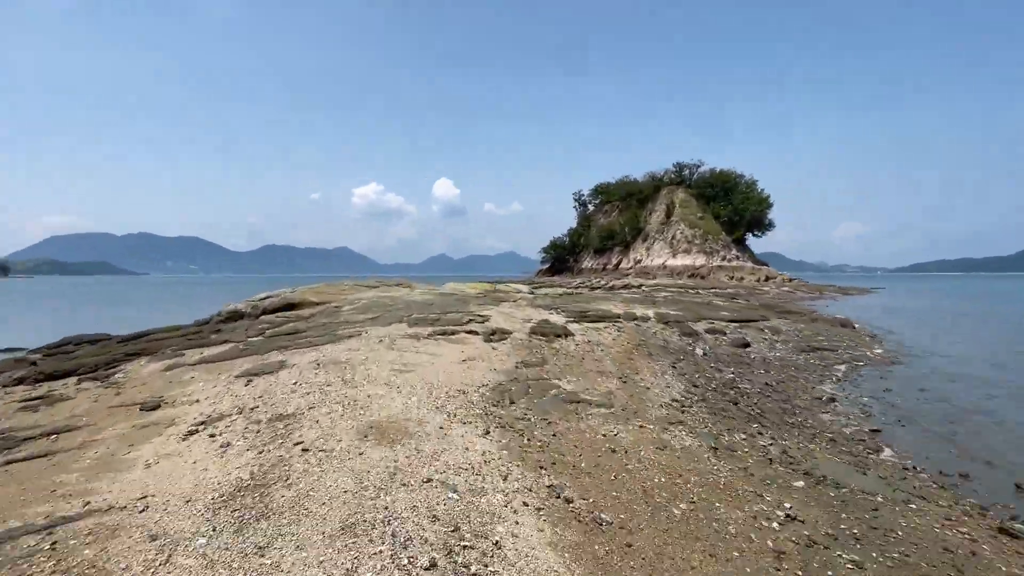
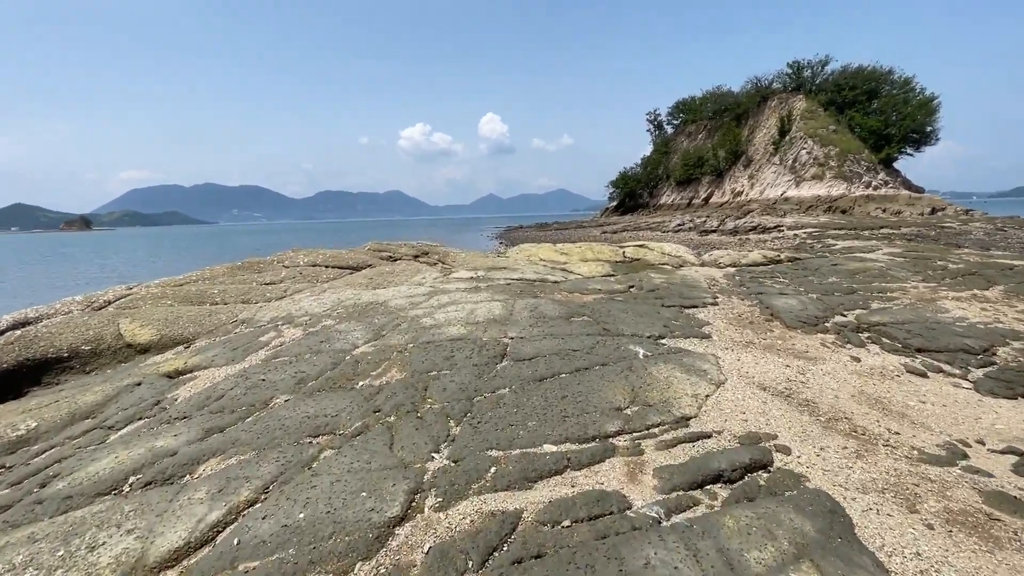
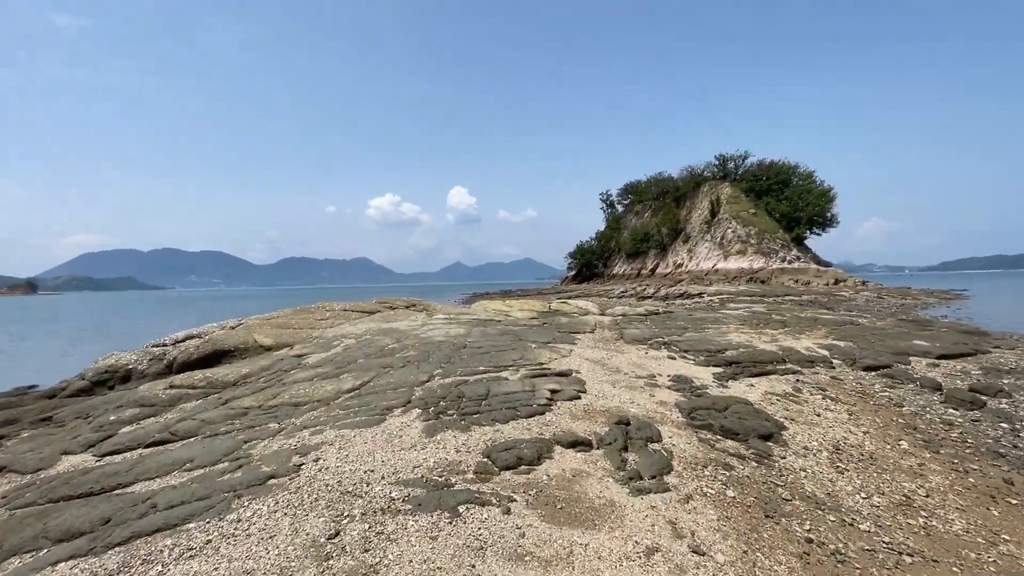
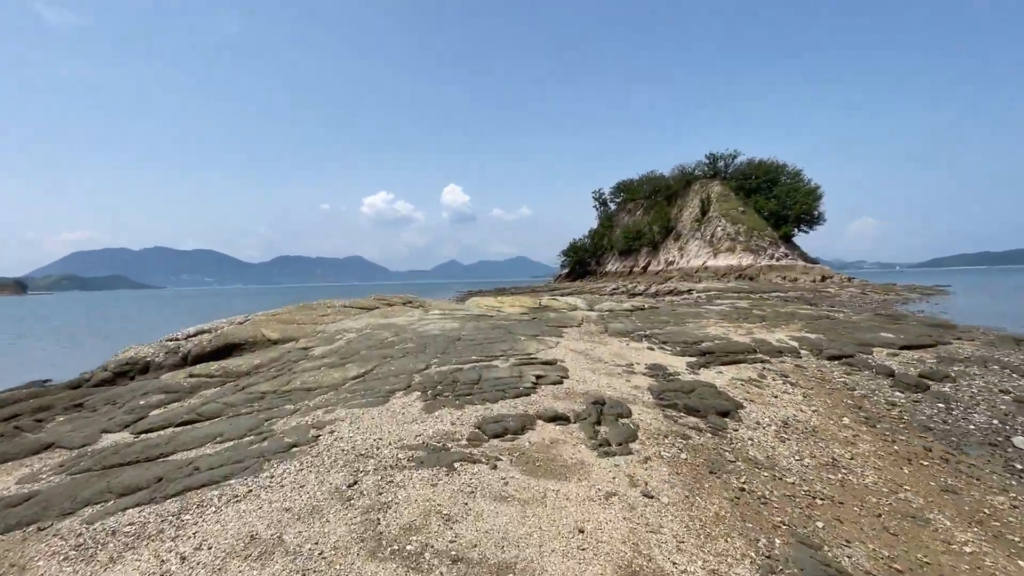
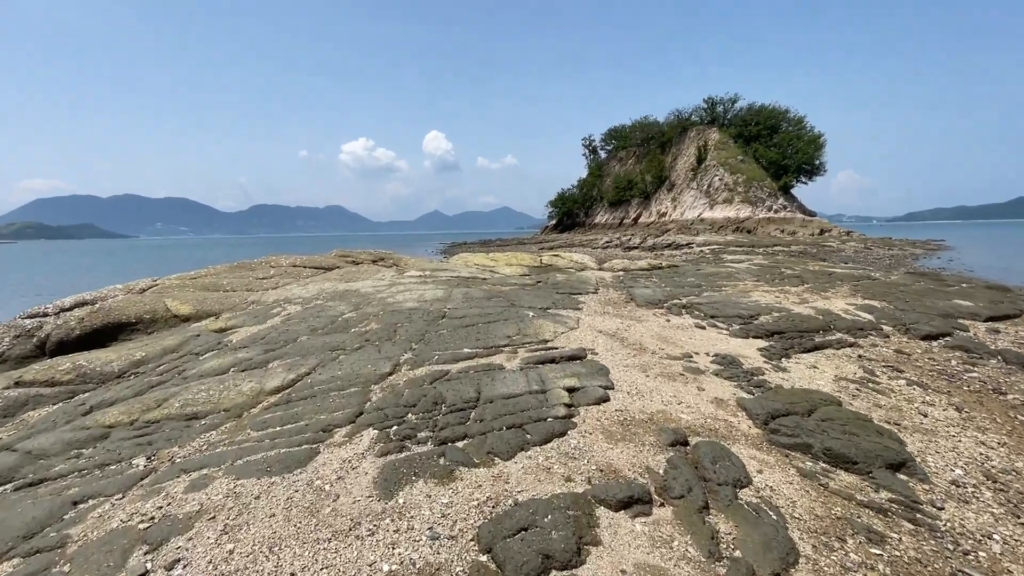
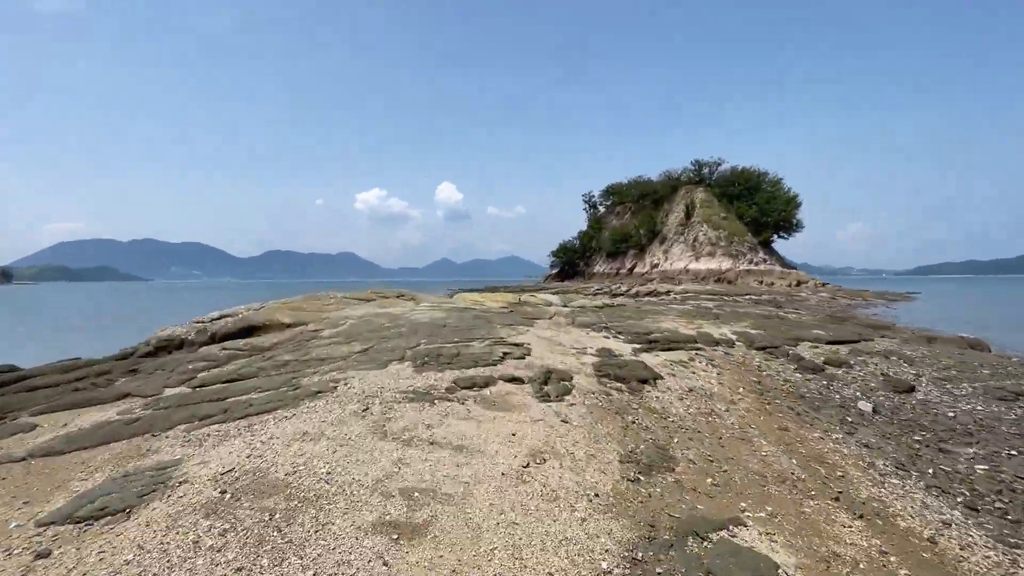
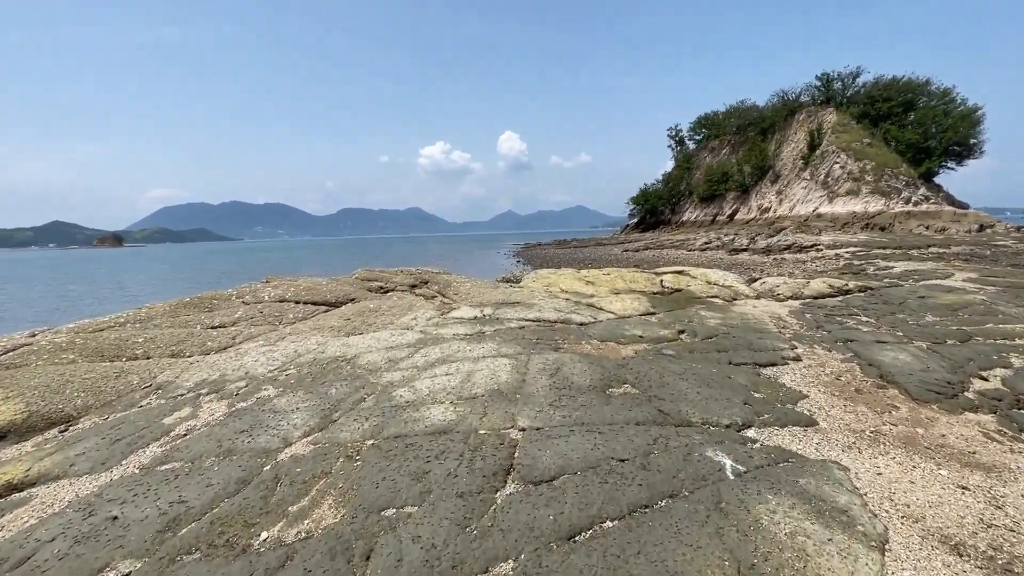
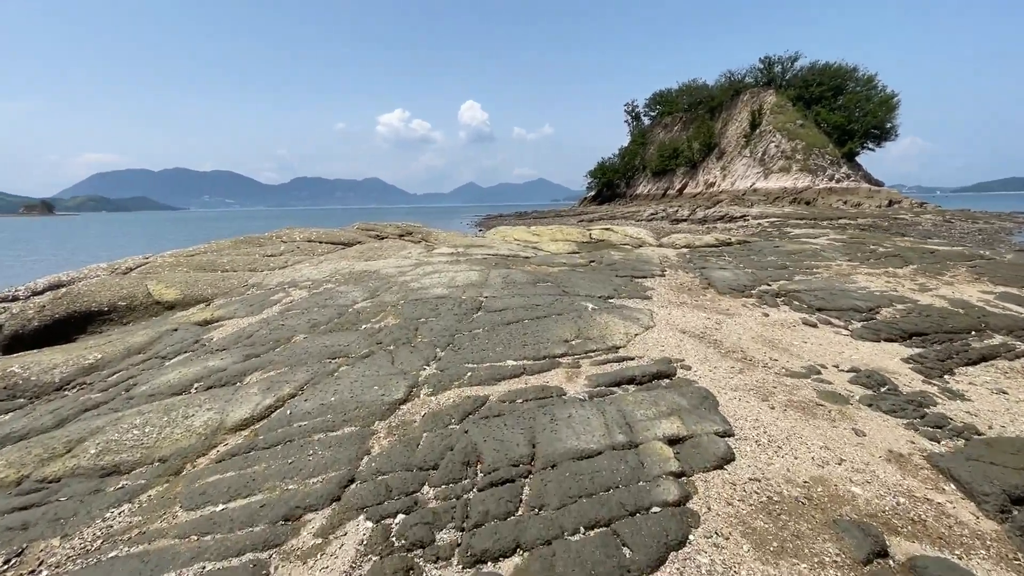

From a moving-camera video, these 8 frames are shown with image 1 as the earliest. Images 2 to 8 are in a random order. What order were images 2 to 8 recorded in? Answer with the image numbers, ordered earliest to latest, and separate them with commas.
6, 4, 3, 5, 8, 2, 7
